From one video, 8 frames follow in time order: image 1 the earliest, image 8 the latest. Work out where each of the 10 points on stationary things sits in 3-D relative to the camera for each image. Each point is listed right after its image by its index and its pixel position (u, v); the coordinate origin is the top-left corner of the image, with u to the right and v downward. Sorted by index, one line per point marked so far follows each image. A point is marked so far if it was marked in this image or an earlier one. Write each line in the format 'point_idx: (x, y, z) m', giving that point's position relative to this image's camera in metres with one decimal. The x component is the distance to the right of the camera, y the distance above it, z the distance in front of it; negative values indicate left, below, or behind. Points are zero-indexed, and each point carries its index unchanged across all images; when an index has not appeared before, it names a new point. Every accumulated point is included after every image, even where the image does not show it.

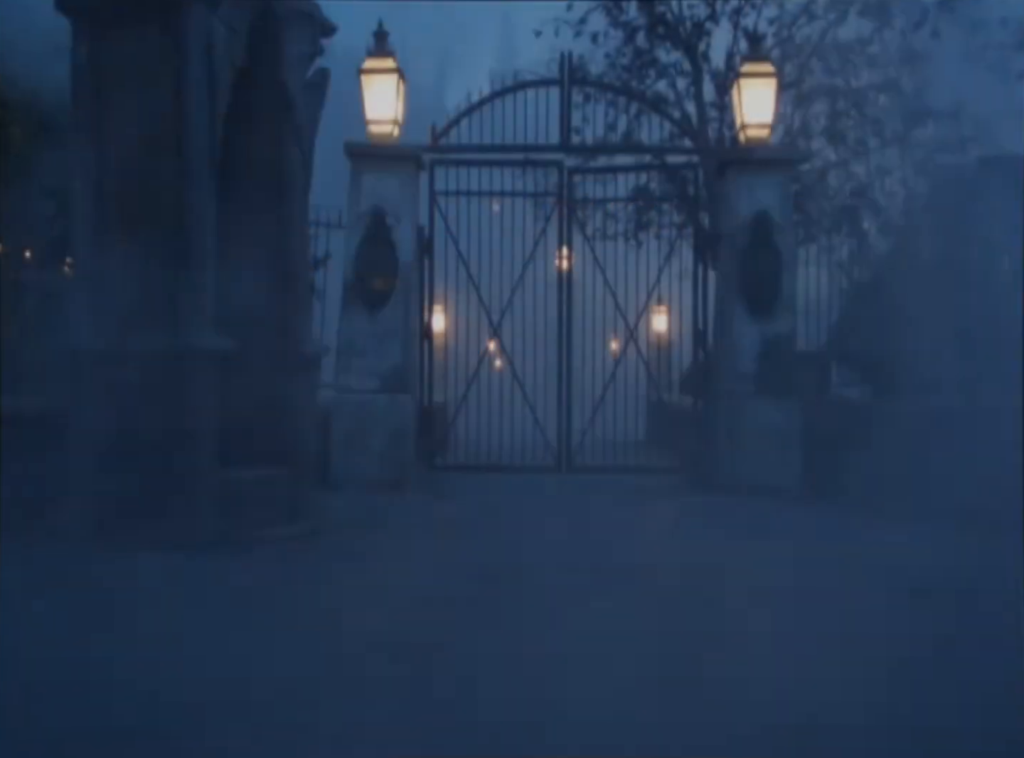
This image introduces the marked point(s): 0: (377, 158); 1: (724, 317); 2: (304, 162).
0: (-1.2, +2.0, +10.3) m
1: (+1.9, +0.6, +10.3) m
2: (-1.4, +1.5, +8.0) m
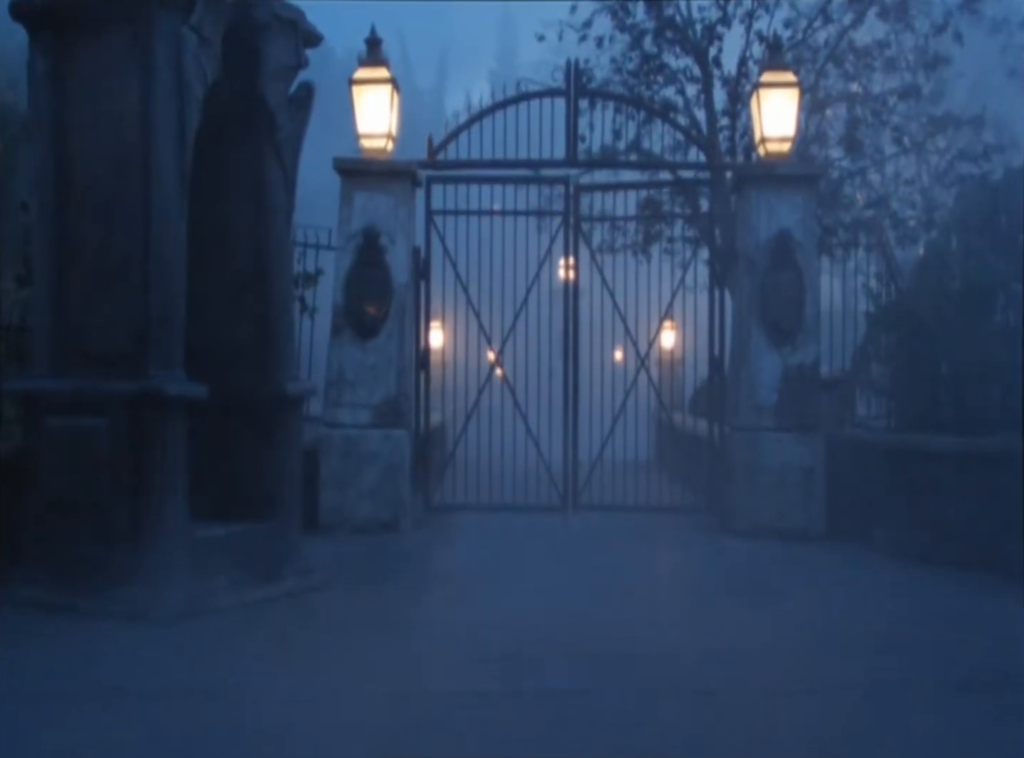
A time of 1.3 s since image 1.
0: (-1.2, +1.7, +9.6) m
1: (+1.9, +0.3, +9.6) m
2: (-1.4, +1.2, +7.3) m
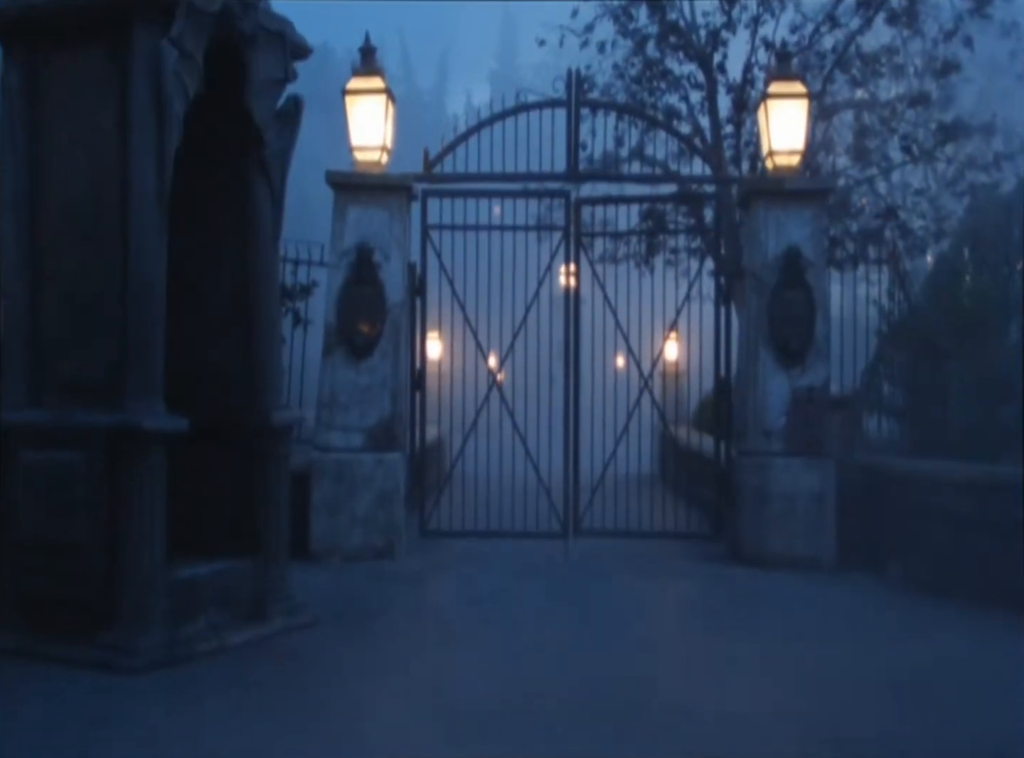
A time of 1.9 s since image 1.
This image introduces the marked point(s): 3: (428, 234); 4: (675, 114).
0: (-1.2, +1.6, +9.2) m
1: (+1.9, +0.1, +9.2) m
2: (-1.4, +1.1, +7.0) m
3: (-0.7, +1.2, +9.5) m
4: (+2.2, +3.5, +15.1) m
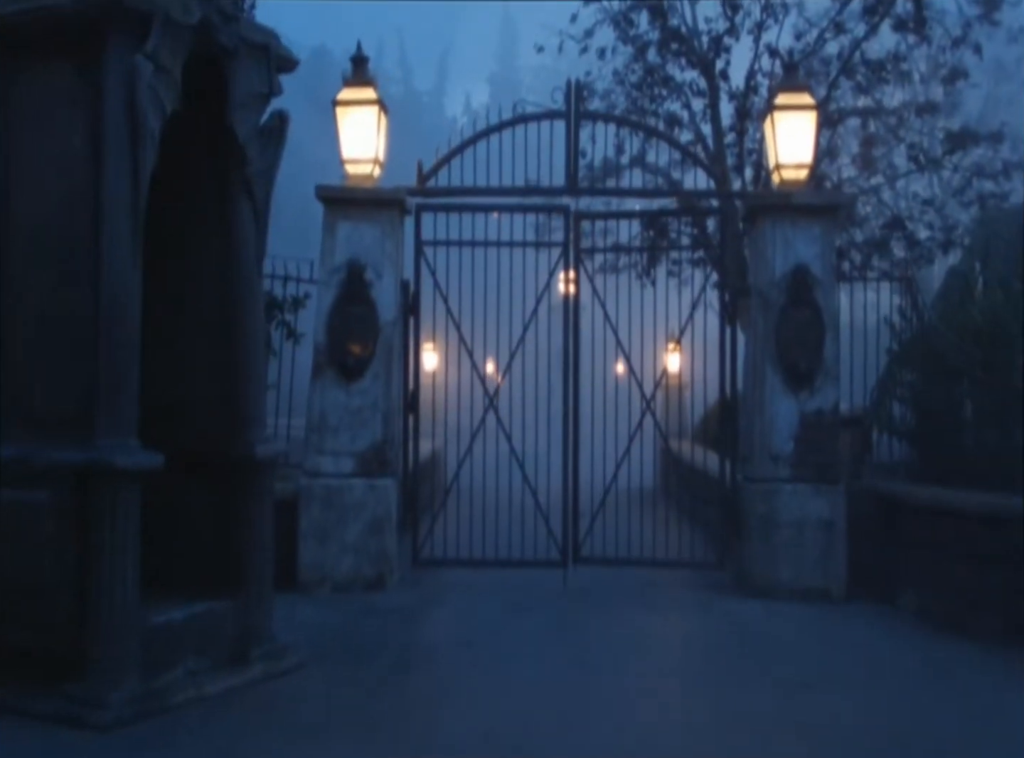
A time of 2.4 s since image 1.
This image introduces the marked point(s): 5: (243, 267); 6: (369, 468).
0: (-1.2, +1.4, +8.9) m
1: (+1.9, 0.0, +8.9) m
2: (-1.5, +0.9, +6.6) m
3: (-0.7, +1.0, +9.2) m
4: (+2.1, +3.3, +14.7) m
5: (-1.5, +0.6, +6.4) m
6: (-1.1, -0.7, +8.8) m
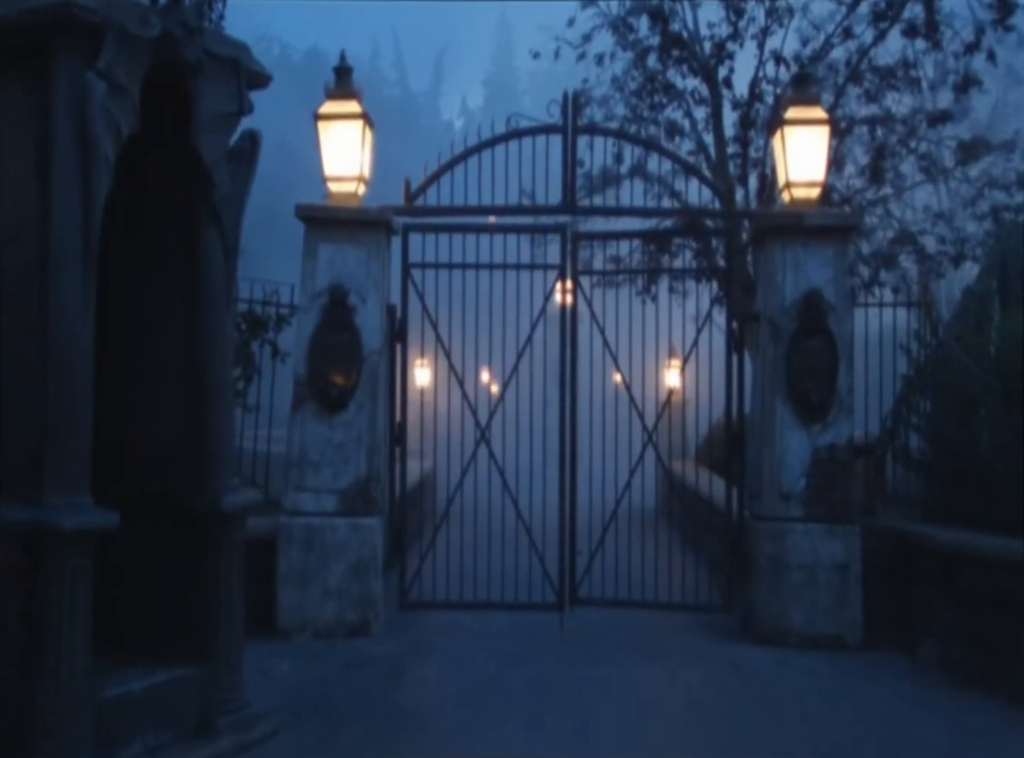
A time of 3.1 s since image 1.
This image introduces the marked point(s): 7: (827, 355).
0: (-1.3, +1.1, +8.3) m
1: (+1.9, -0.3, +8.3) m
2: (-1.5, +0.7, +6.1) m
3: (-0.8, +0.8, +8.6) m
4: (+2.1, +3.1, +14.2) m
5: (-1.6, +0.4, +5.9) m
6: (-1.2, -0.9, +8.2) m
7: (+2.3, +0.2, +8.2) m
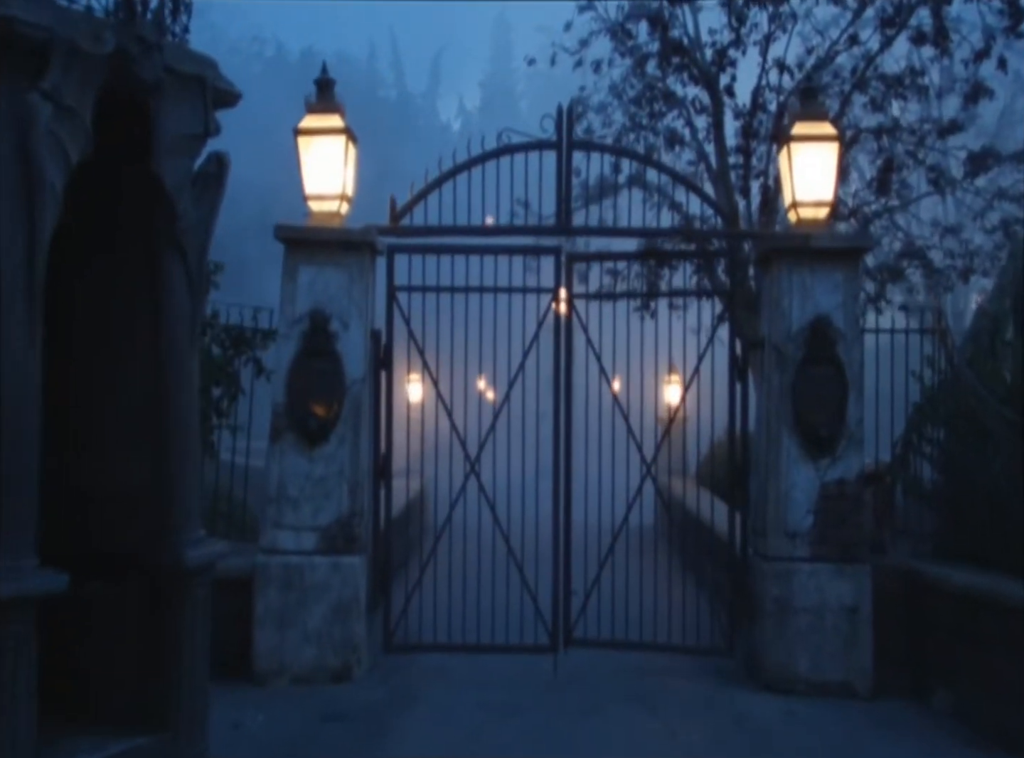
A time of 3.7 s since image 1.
0: (-1.3, +0.9, +7.9) m
1: (+1.8, -0.5, +7.9) m
2: (-1.6, +0.5, +5.6) m
3: (-0.8, +0.6, +8.2) m
4: (+2.0, +2.9, +13.7) m
5: (-1.6, +0.2, +5.4) m
6: (-1.2, -1.1, +7.8) m
7: (+2.2, 0.0, +7.7) m
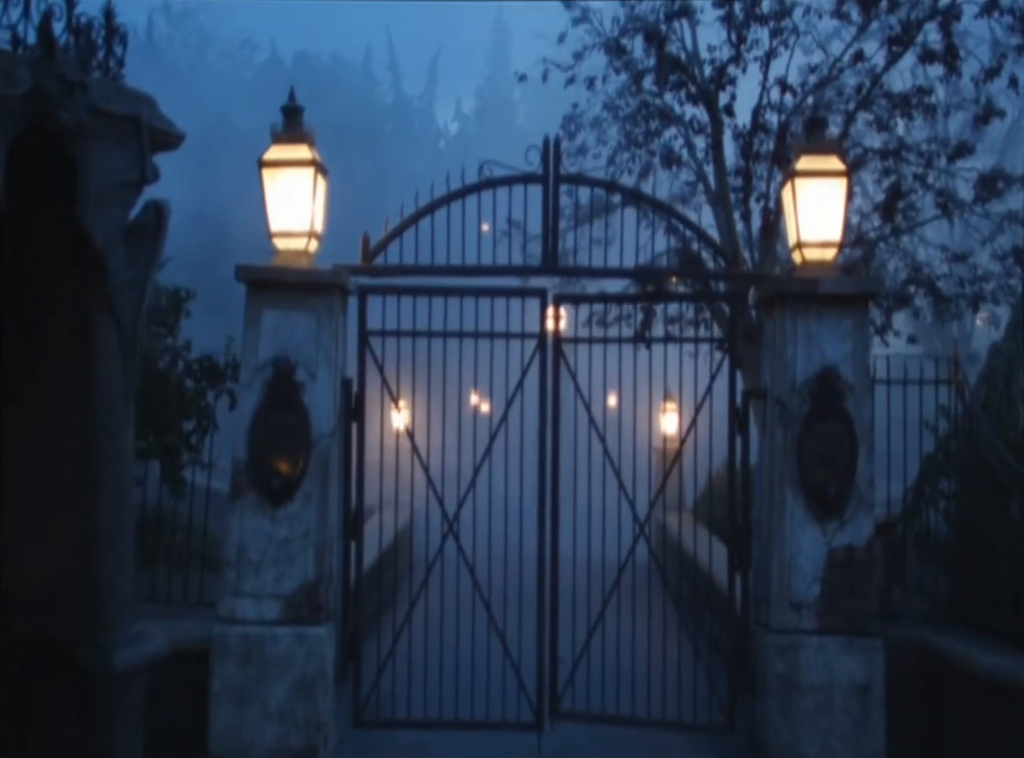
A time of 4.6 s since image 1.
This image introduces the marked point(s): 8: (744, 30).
0: (-1.5, +0.6, +7.3) m
1: (+1.7, -0.8, +7.3) m
2: (-1.7, +0.1, +5.0) m
3: (-1.0, +0.2, +7.6) m
4: (+1.9, +2.5, +13.1) m
5: (-1.7, -0.1, +4.8) m
6: (-1.3, -1.5, +7.1) m
7: (+2.1, -0.4, +7.1) m
8: (+2.6, +3.9, +12.5) m
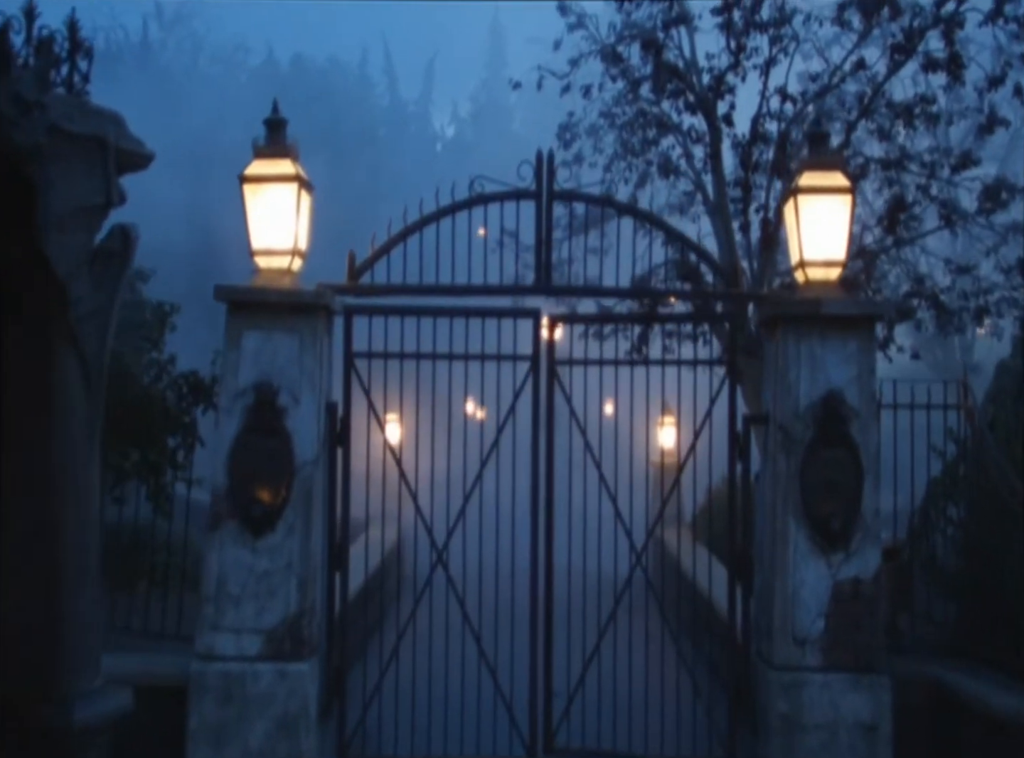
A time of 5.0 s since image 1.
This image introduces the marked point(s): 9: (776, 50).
0: (-1.5, +0.4, +7.0) m
1: (+1.6, -1.0, +7.0) m
2: (-1.7, 0.0, +4.7) m
3: (-1.0, +0.1, +7.3) m
4: (+1.8, +2.4, +12.8) m
5: (-1.8, -0.3, +4.5) m
6: (-1.4, -1.6, +6.9) m
7: (+2.0, -0.6, +6.8) m
8: (+2.5, +3.7, +12.2) m
9: (+2.9, +3.6, +12.3) m
